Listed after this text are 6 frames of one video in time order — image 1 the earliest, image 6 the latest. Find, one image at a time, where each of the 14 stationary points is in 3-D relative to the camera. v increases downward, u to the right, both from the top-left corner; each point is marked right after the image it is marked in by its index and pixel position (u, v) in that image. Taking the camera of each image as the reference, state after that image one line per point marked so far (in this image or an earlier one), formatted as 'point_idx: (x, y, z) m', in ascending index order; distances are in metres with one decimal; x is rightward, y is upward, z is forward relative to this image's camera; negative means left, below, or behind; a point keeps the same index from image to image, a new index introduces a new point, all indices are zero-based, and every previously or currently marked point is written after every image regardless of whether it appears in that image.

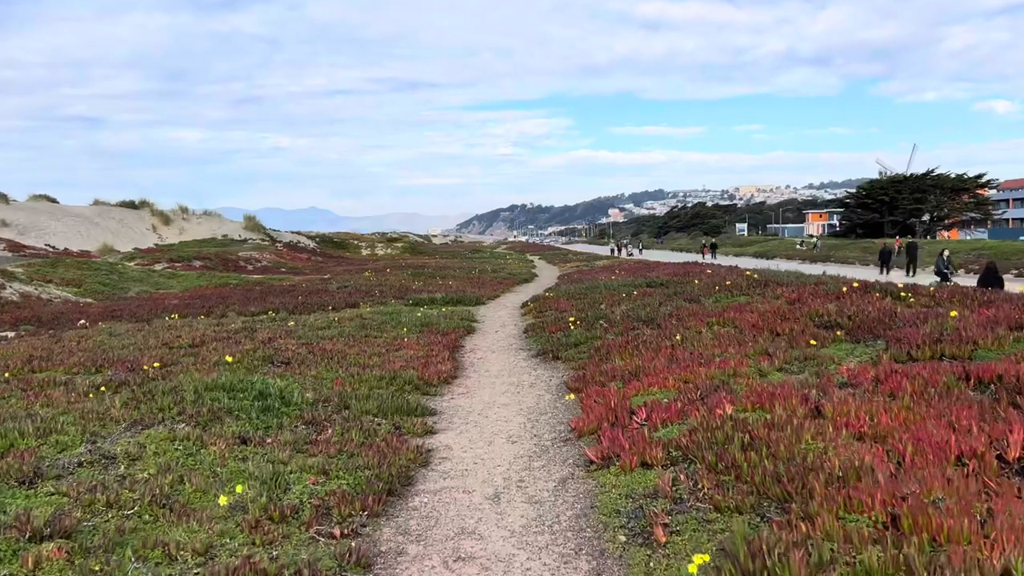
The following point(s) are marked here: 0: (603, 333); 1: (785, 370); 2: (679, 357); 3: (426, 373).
0: (+1.6, -0.8, +14.3) m
1: (+3.4, -1.0, +10.0) m
2: (+2.3, -1.0, +11.0) m
3: (-1.3, -1.3, +12.4) m
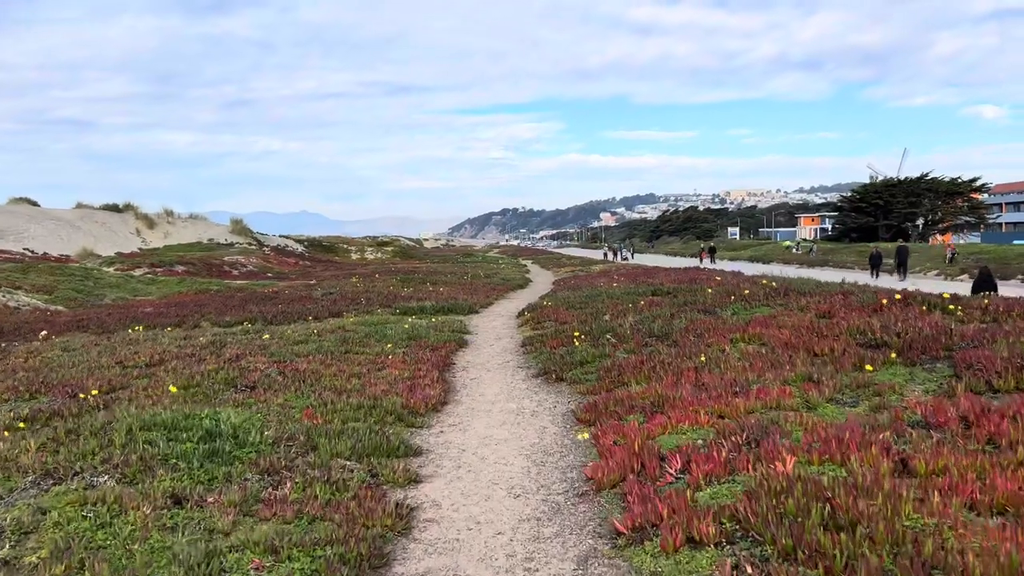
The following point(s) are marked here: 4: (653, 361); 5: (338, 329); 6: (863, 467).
0: (+1.6, -1.0, +12.7) m
1: (+3.4, -1.2, +8.4) m
2: (+2.3, -1.1, +9.4) m
3: (-1.3, -1.5, +10.7) m
4: (+2.0, -1.0, +11.4) m
5: (-4.1, -1.0, +18.8) m
6: (+2.5, -1.3, +5.8) m
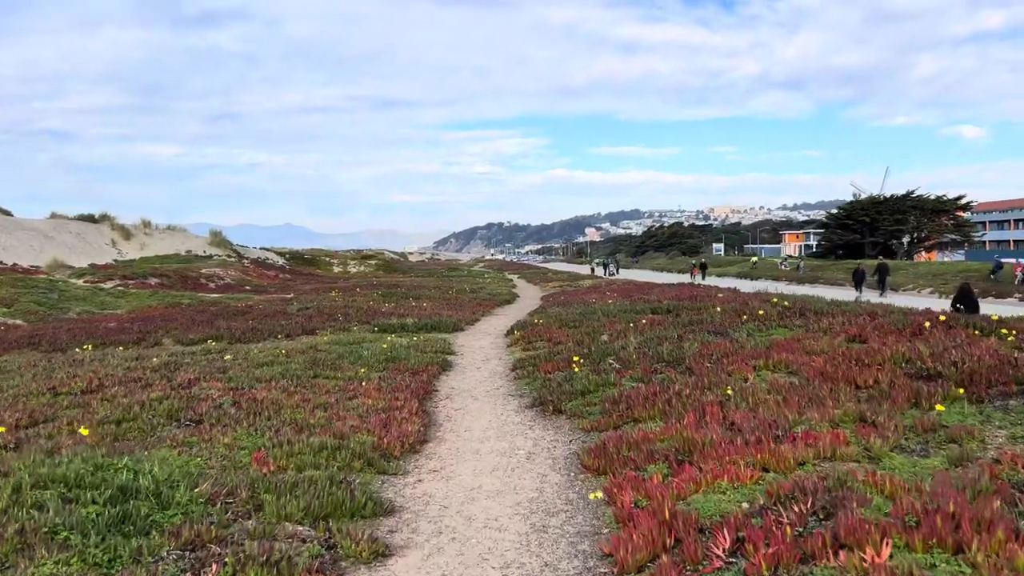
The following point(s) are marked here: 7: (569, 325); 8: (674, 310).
0: (+1.5, -1.3, +11.2) m
1: (+3.4, -1.4, +6.9) m
2: (+2.2, -1.4, +7.9) m
3: (-1.4, -1.7, +9.1) m
4: (+1.9, -1.3, +9.8) m
5: (-4.3, -1.3, +17.2) m
6: (+2.6, -1.4, +4.2) m
7: (+1.4, -0.9, +19.2) m
8: (+3.8, -0.5, +18.7) m
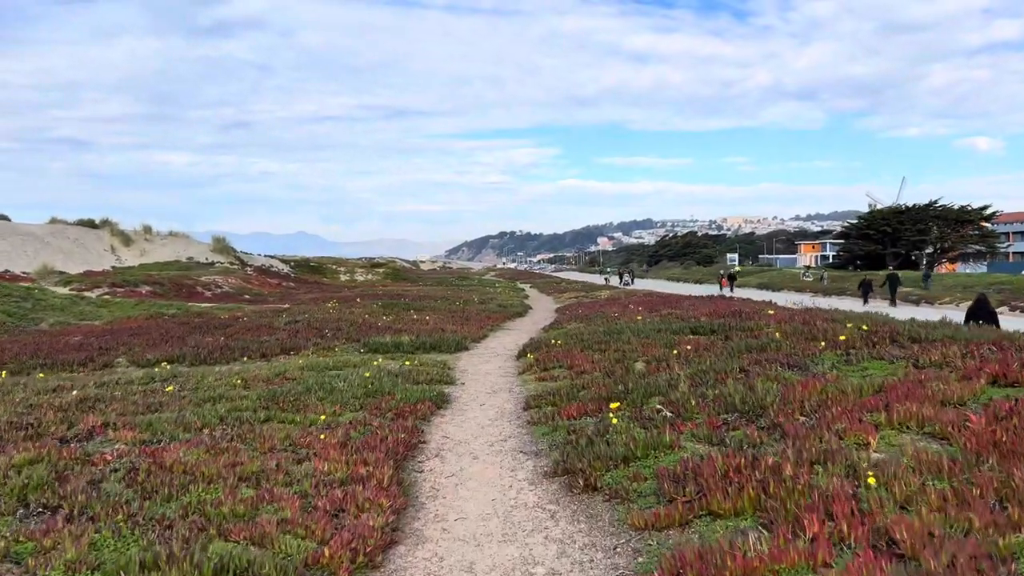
0: (+1.6, -1.5, +7.9) m
1: (+3.4, -1.6, +3.6) m
2: (+2.3, -1.5, +4.6) m
3: (-1.3, -1.9, +5.9) m
4: (+2.0, -1.5, +6.6) m
5: (-4.1, -1.5, +14.0) m
6: (+2.6, -1.6, +1.0) m
7: (+1.6, -1.2, +16.0) m
8: (+4.0, -0.9, +15.4) m
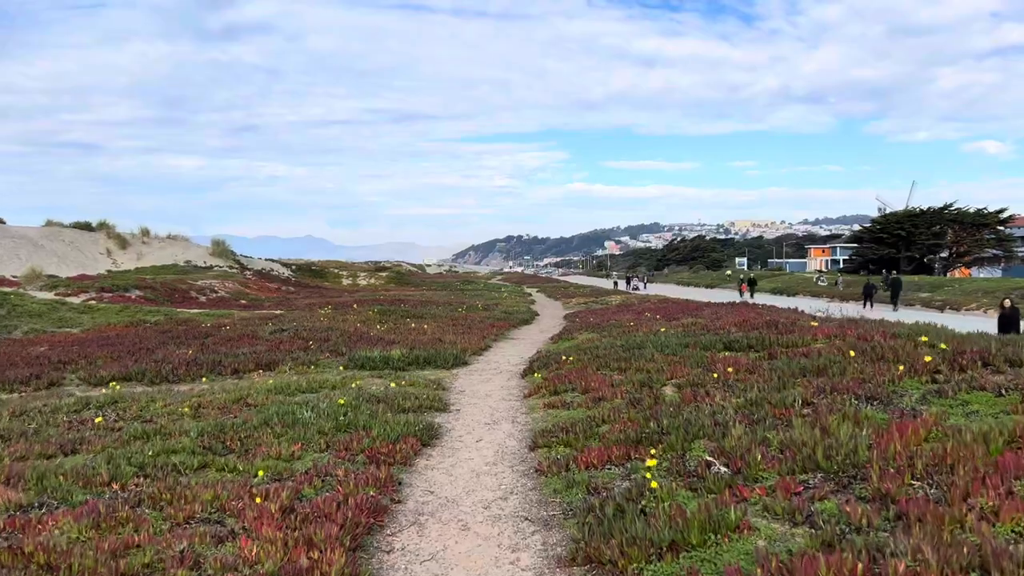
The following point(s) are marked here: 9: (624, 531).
0: (+1.6, -1.6, +5.7) m
1: (+3.4, -1.6, +1.3) m
2: (+2.3, -1.6, +2.4) m
3: (-1.4, -2.0, +3.7) m
4: (+2.0, -1.6, +4.3) m
5: (-4.0, -1.7, +11.8) m
6: (+2.5, -1.7, -1.3) m
7: (+1.7, -1.3, +13.7) m
8: (+4.1, -1.0, +13.1) m
9: (+0.8, -1.7, +5.8) m
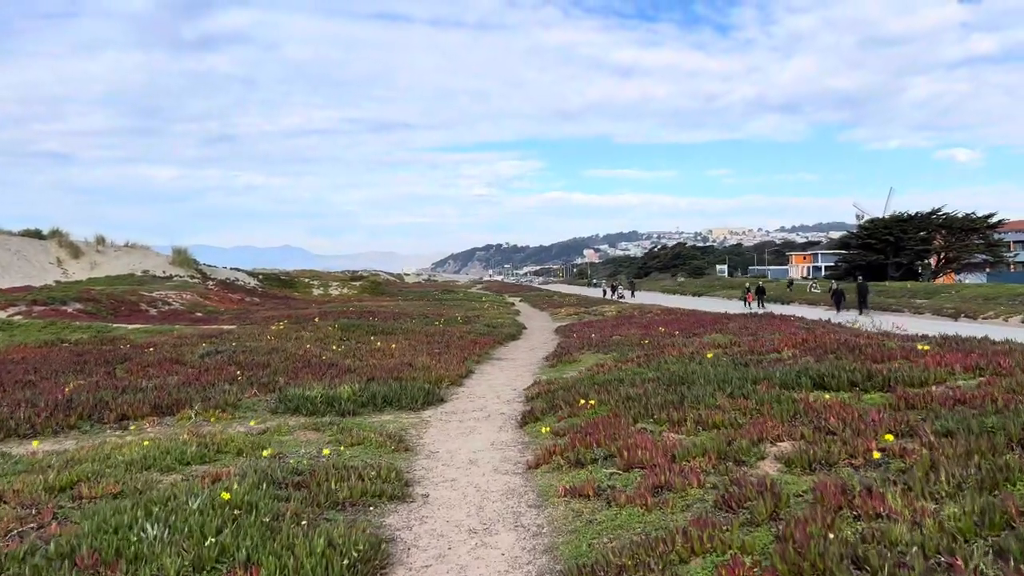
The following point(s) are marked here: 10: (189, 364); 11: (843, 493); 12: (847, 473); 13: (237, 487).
0: (+1.8, -1.6, +1.3) m
1: (+3.7, -1.6, -3.1) m
2: (+2.5, -1.6, -2.0) m
3: (-1.1, -2.0, -0.8) m
4: (+2.2, -1.6, -0.1) m
5: (-4.0, -1.8, +7.2) m
6: (+2.9, -1.6, -5.7) m
7: (+1.6, -1.5, +9.3) m
8: (+4.1, -1.1, +8.8) m
9: (+1.0, -1.8, +1.4) m
10: (-7.4, -1.7, +18.3) m
11: (+2.3, -1.4, +5.7) m
12: (+2.6, -1.3, +6.4) m
13: (-2.4, -1.8, +7.1) m
